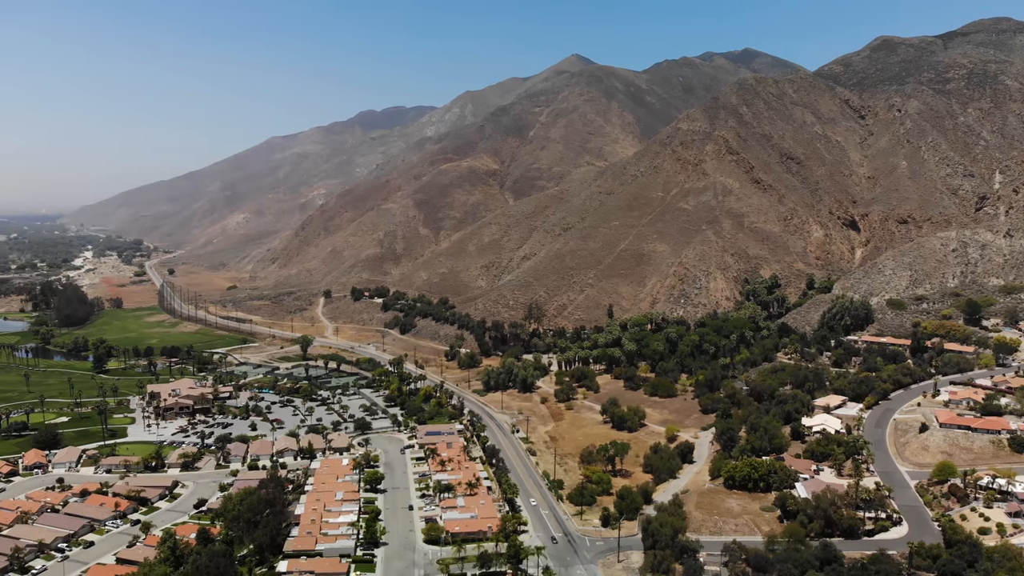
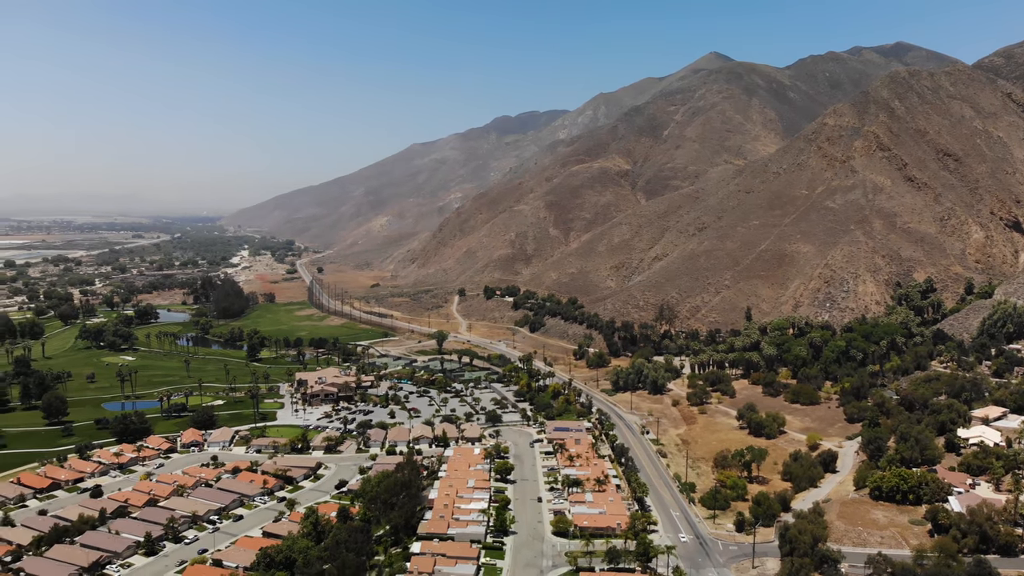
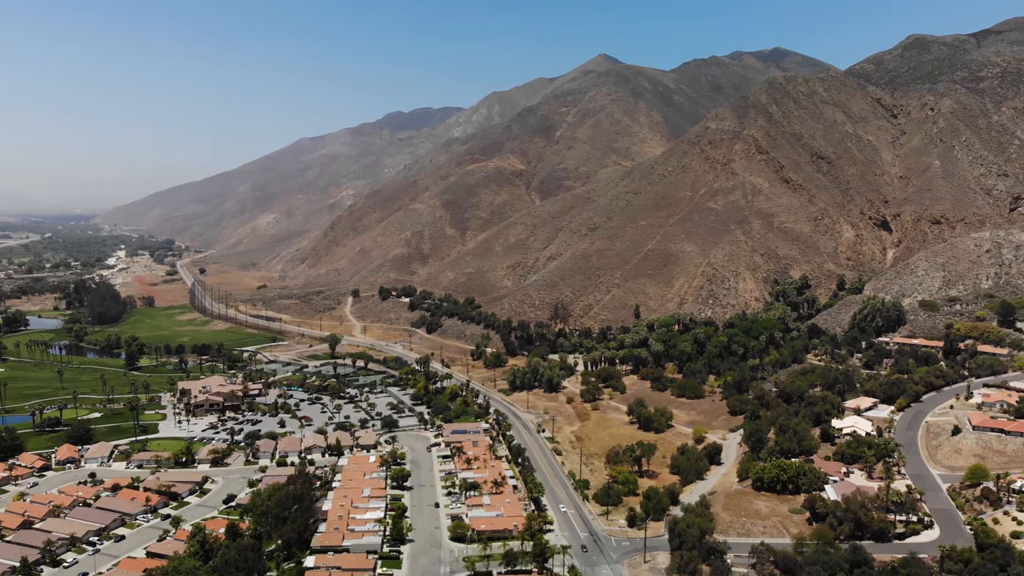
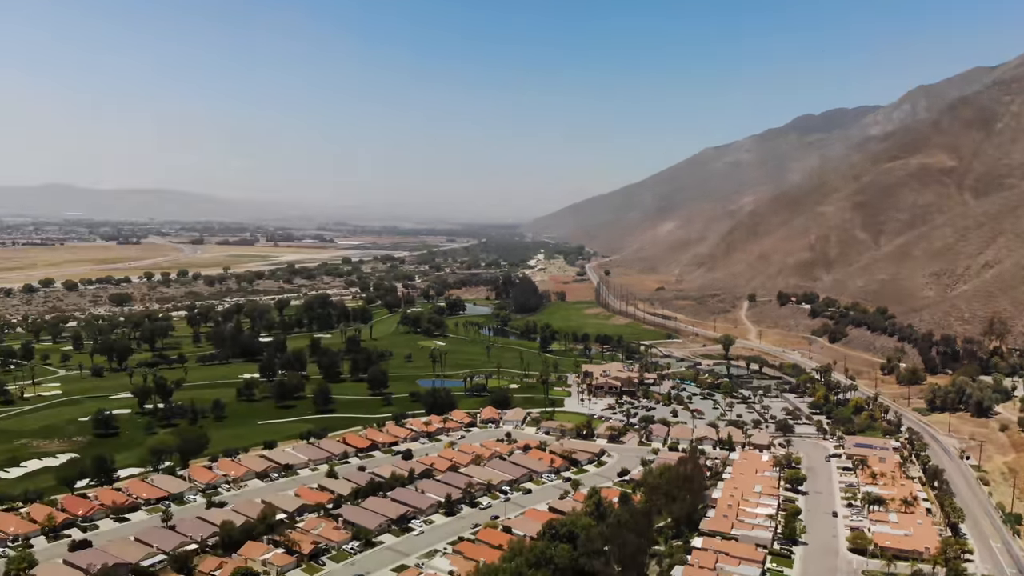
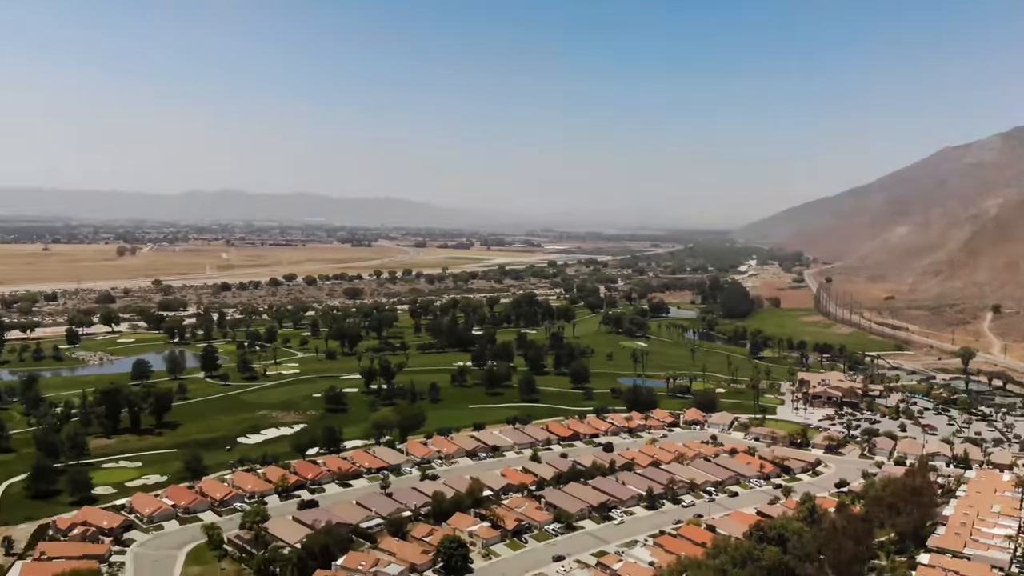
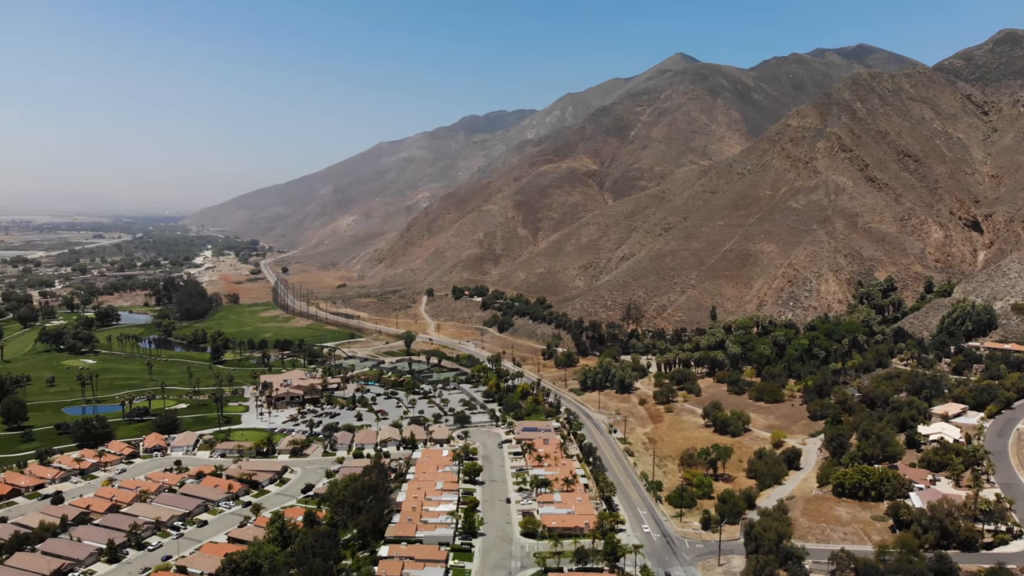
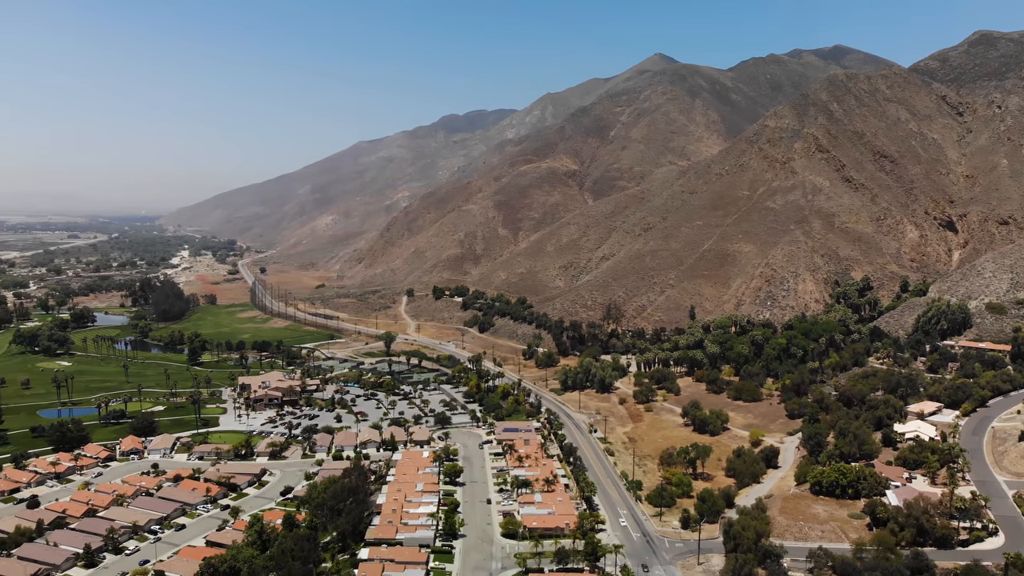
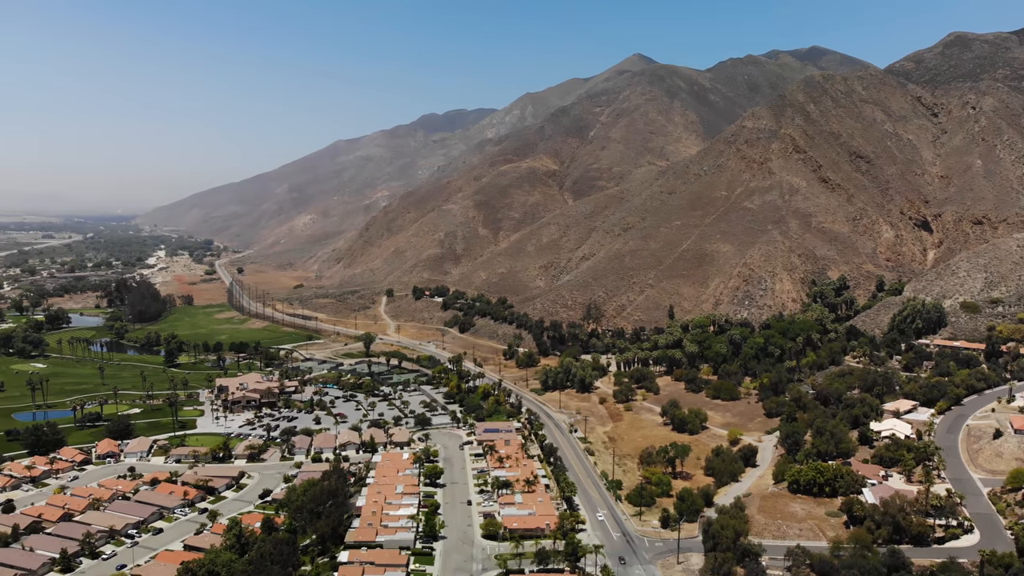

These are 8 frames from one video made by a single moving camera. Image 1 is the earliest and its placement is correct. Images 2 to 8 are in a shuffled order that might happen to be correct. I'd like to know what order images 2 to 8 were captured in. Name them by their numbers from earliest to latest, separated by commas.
3, 8, 7, 6, 2, 4, 5
